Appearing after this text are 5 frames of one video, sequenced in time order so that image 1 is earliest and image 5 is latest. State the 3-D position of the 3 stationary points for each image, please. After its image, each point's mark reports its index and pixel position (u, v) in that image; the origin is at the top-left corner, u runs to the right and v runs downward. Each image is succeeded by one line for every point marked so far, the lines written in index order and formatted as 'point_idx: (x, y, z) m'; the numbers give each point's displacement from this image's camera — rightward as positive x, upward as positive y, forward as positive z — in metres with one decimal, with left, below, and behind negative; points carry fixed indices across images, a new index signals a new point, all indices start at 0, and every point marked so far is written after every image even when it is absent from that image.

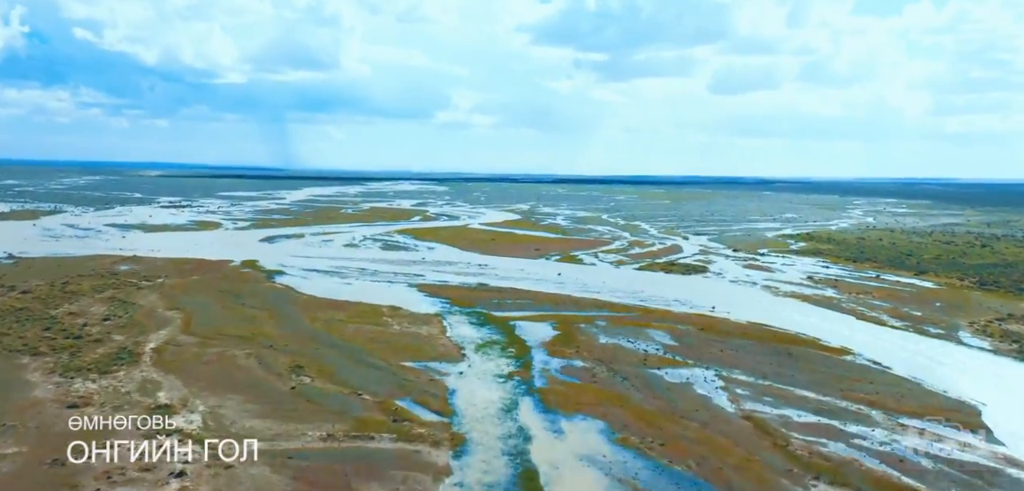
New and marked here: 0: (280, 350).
0: (-5.5, -2.4, +17.9) m
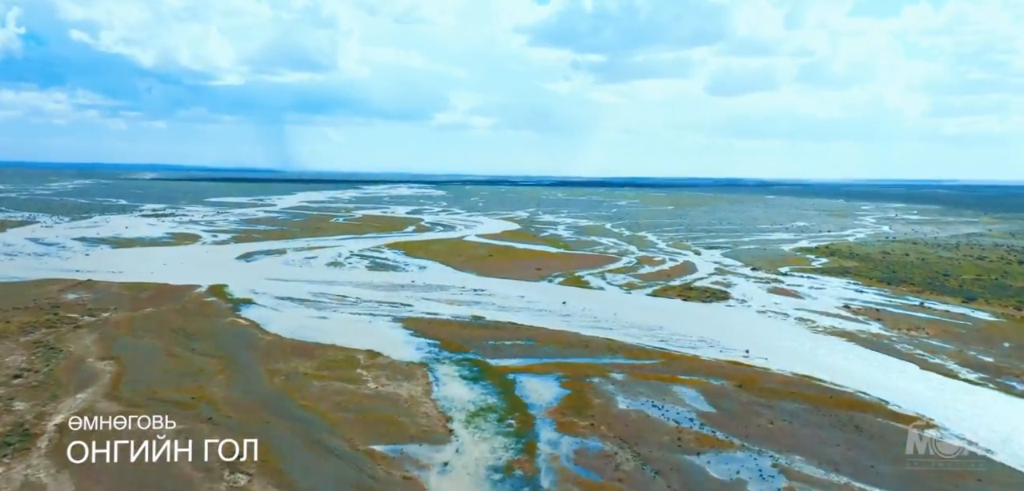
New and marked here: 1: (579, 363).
0: (-5.5, -3.3, +14.3) m
1: (+1.7, -3.0, +19.4) m
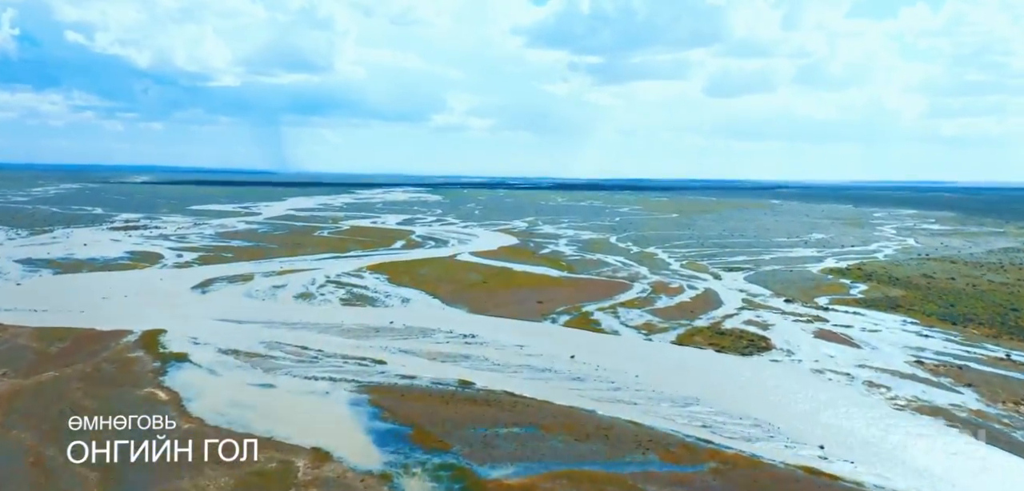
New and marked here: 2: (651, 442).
0: (-5.6, -4.6, +9.0) m
1: (+1.6, -4.2, +14.1) m
2: (+2.9, -4.1, +15.4) m
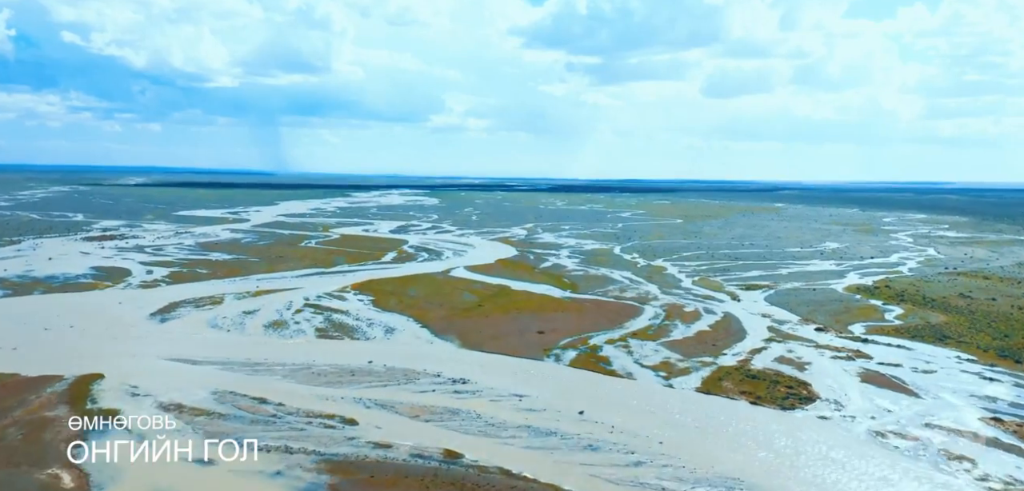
0: (-5.6, -5.5, +5.2) m
1: (+1.6, -5.1, +10.3) m
2: (+2.9, -5.0, +11.6) m
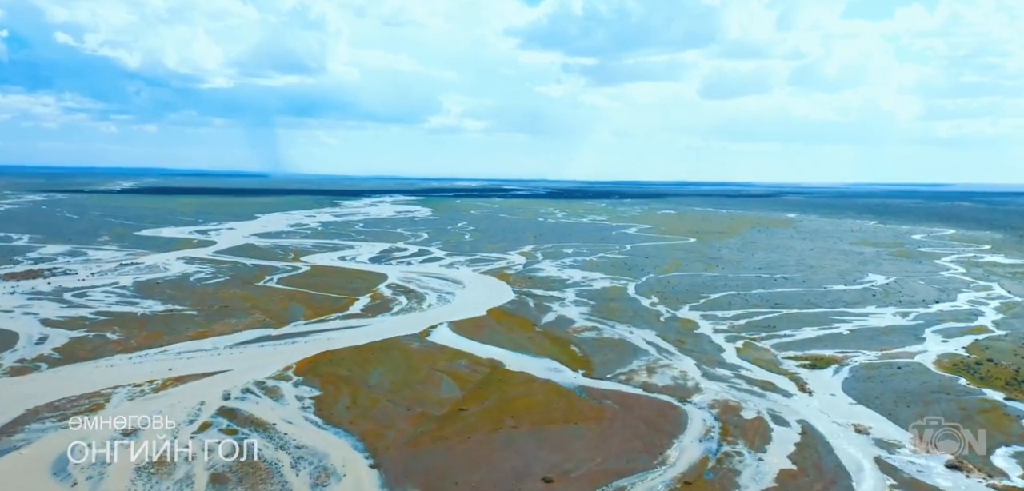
0: (-5.8, -8.2, -4.7) m
1: (+1.4, -7.9, +0.4) m
2: (+2.7, -7.8, +1.8) m
